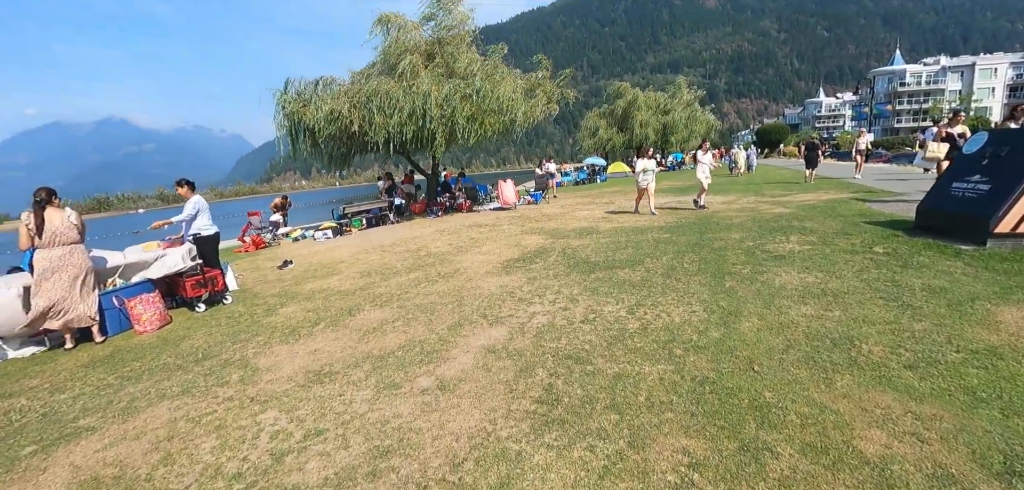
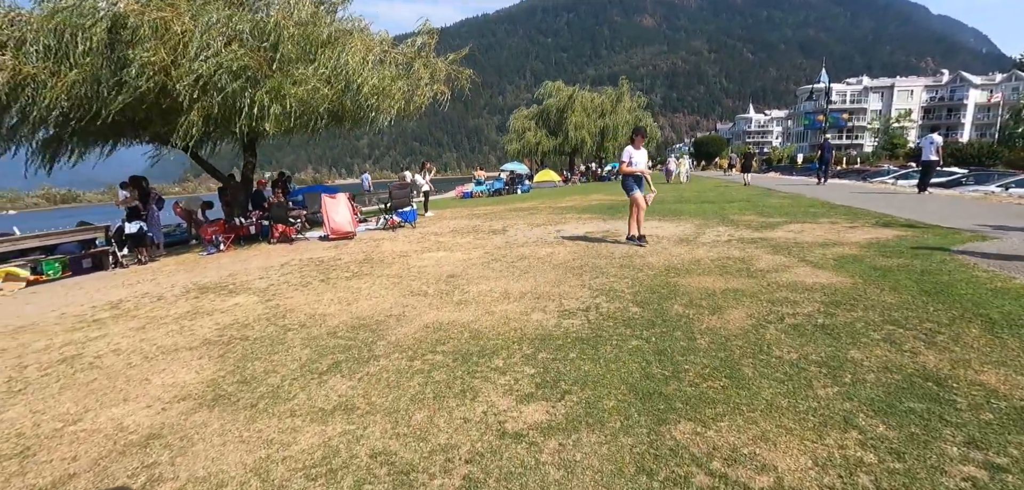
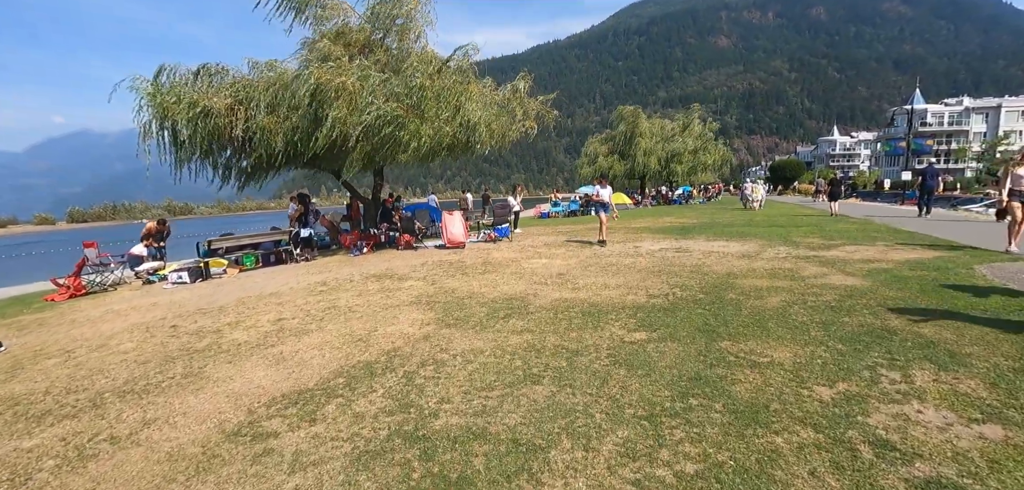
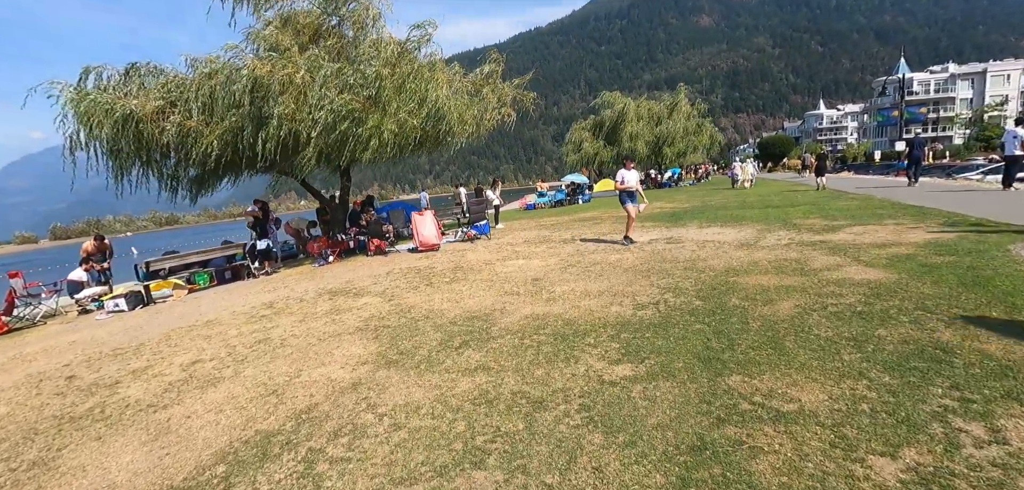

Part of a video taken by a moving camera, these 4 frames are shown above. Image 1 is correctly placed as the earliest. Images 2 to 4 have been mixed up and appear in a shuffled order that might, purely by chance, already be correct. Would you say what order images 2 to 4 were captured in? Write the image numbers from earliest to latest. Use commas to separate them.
3, 4, 2
